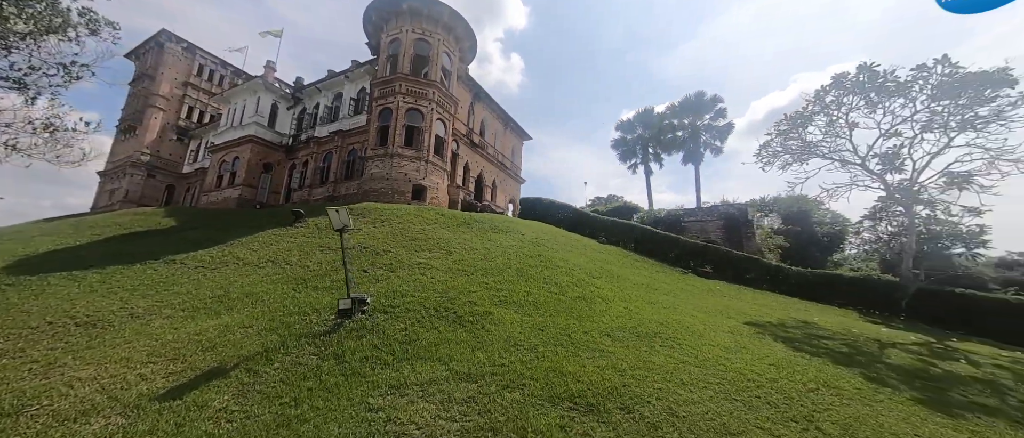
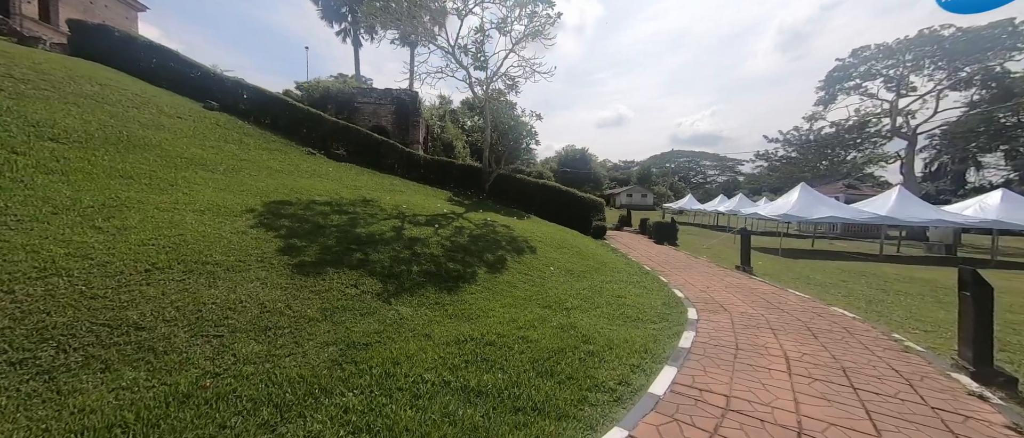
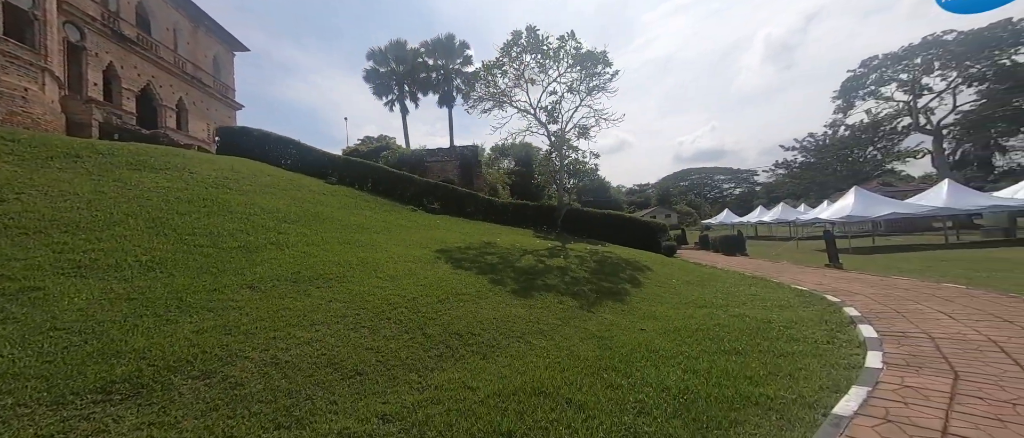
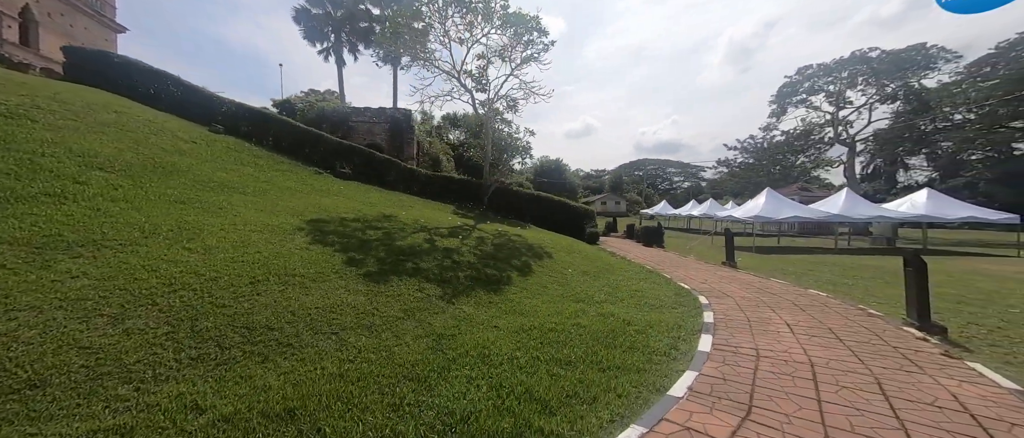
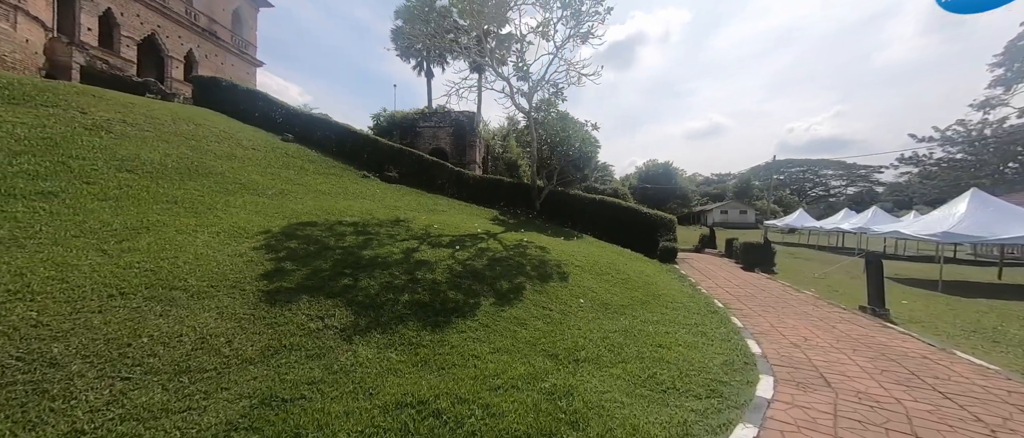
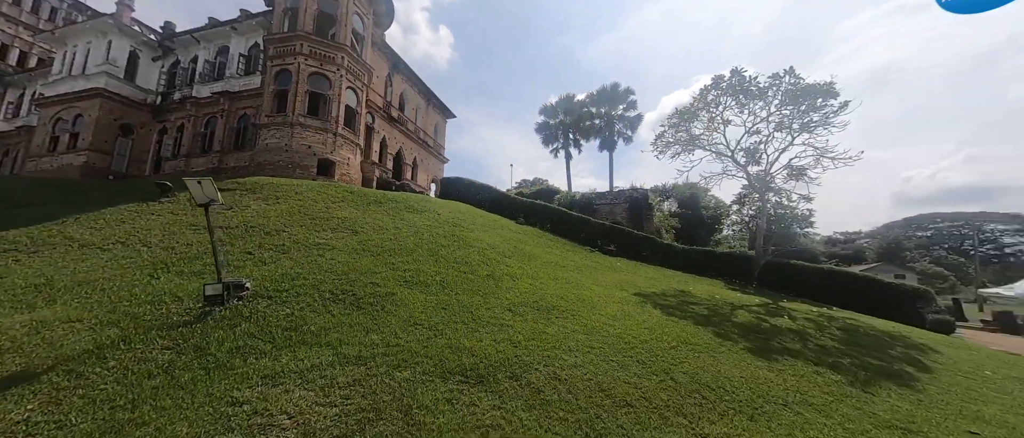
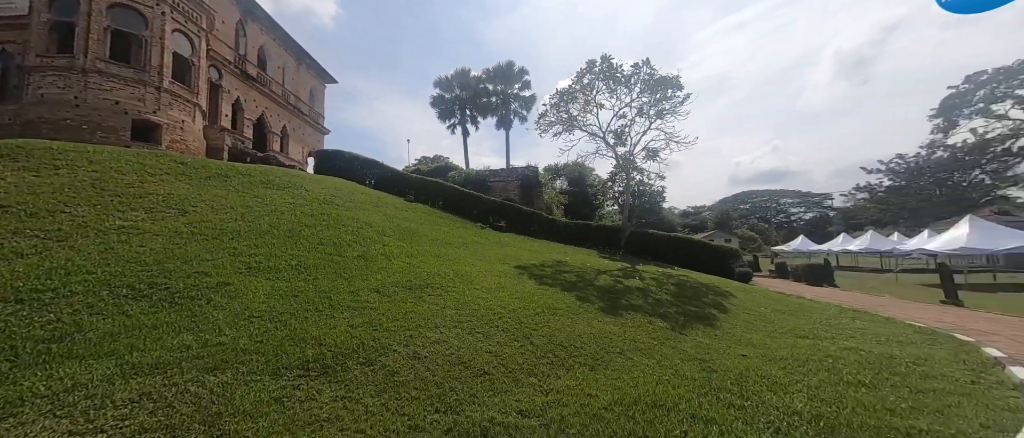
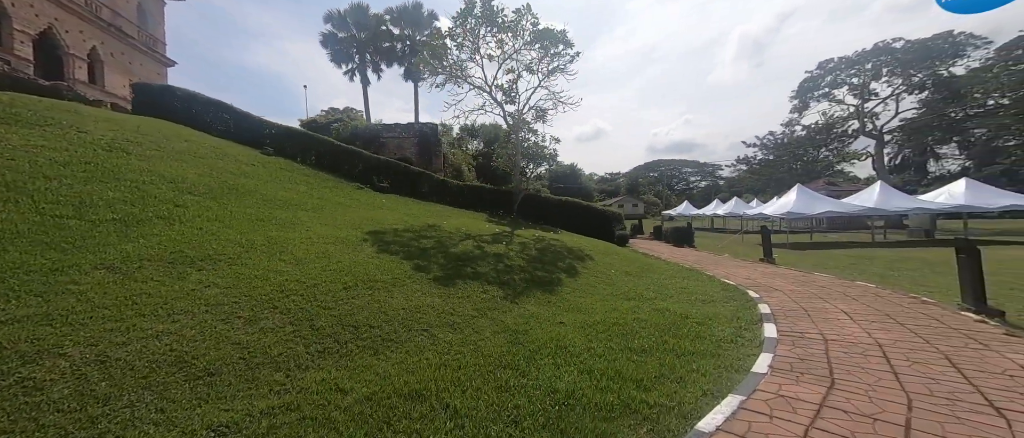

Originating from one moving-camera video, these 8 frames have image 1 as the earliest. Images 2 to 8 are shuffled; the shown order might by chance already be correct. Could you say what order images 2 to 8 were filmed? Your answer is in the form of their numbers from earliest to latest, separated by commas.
6, 7, 3, 8, 4, 2, 5
